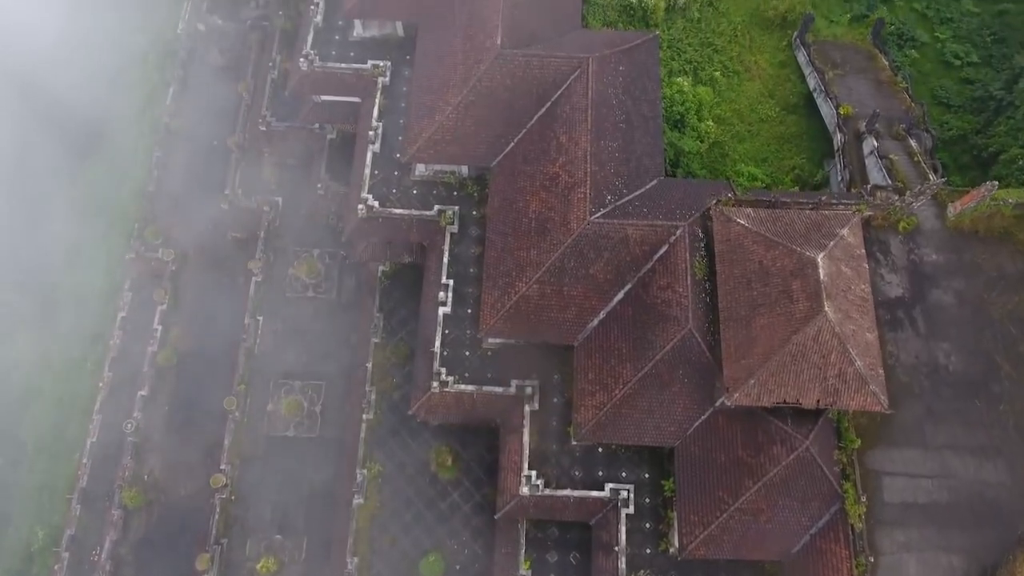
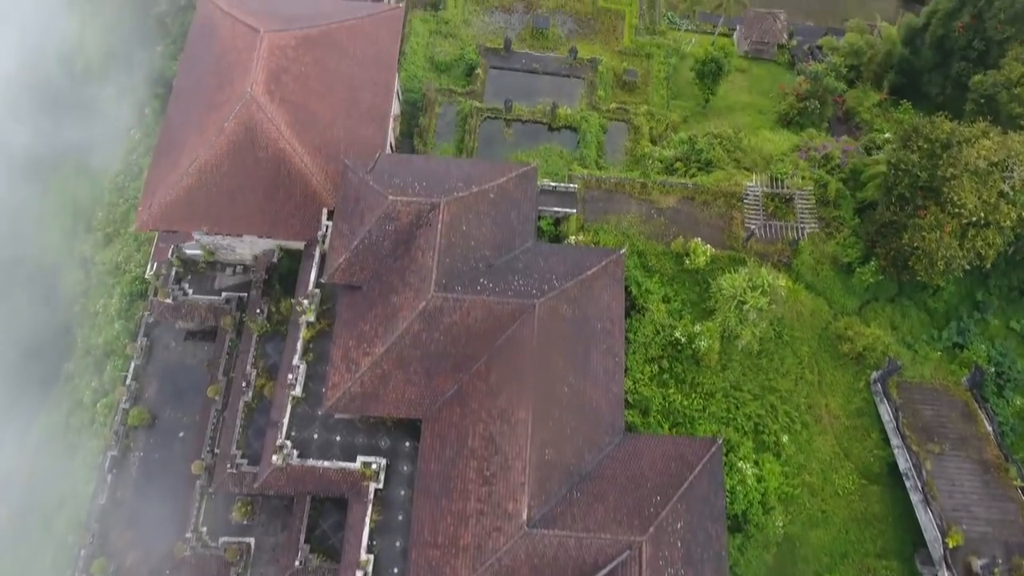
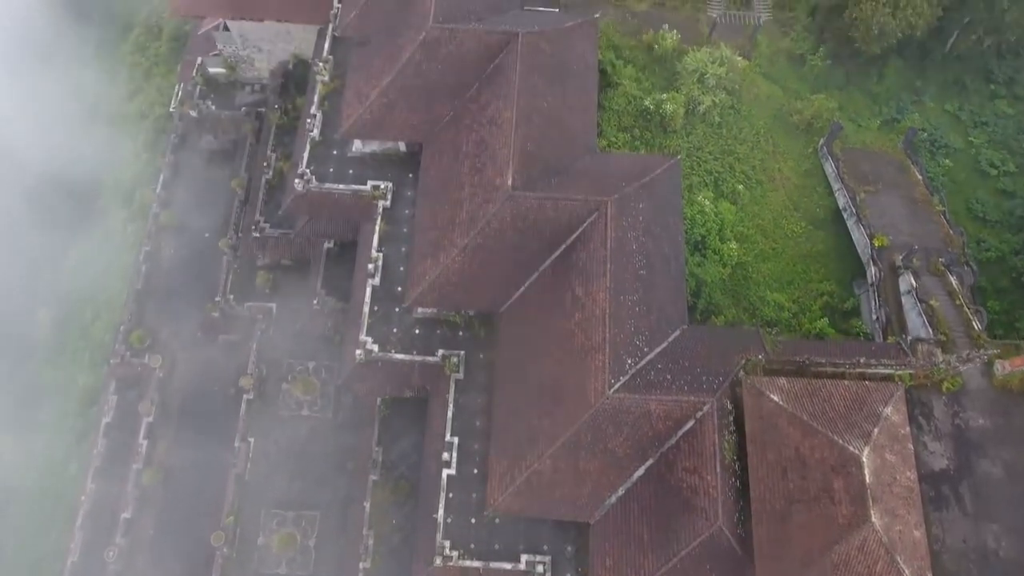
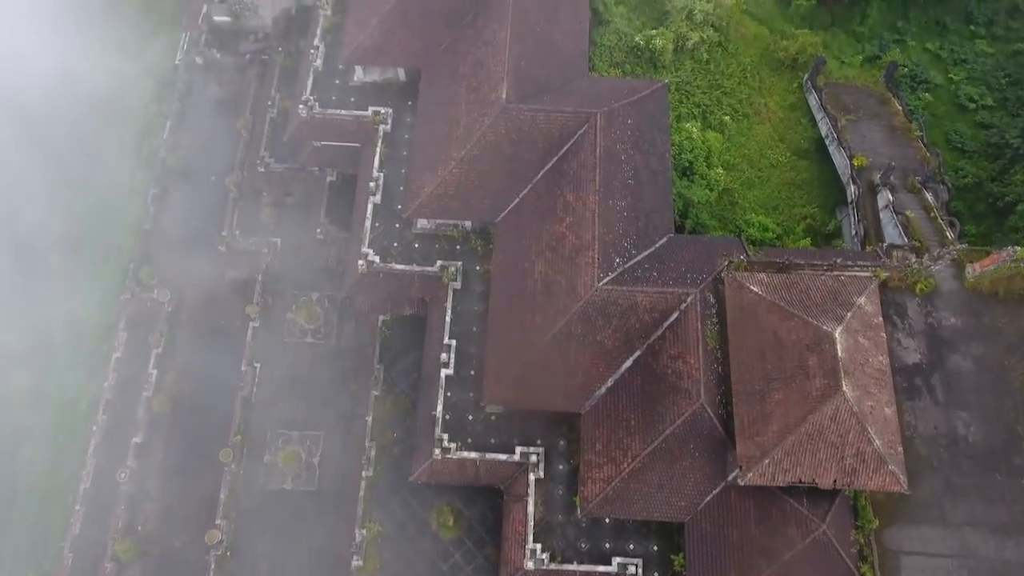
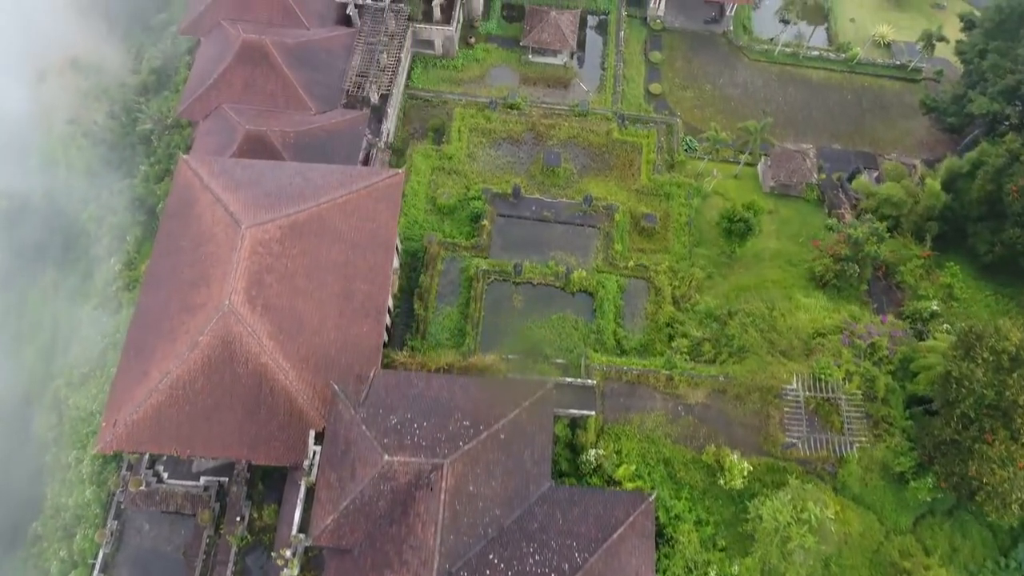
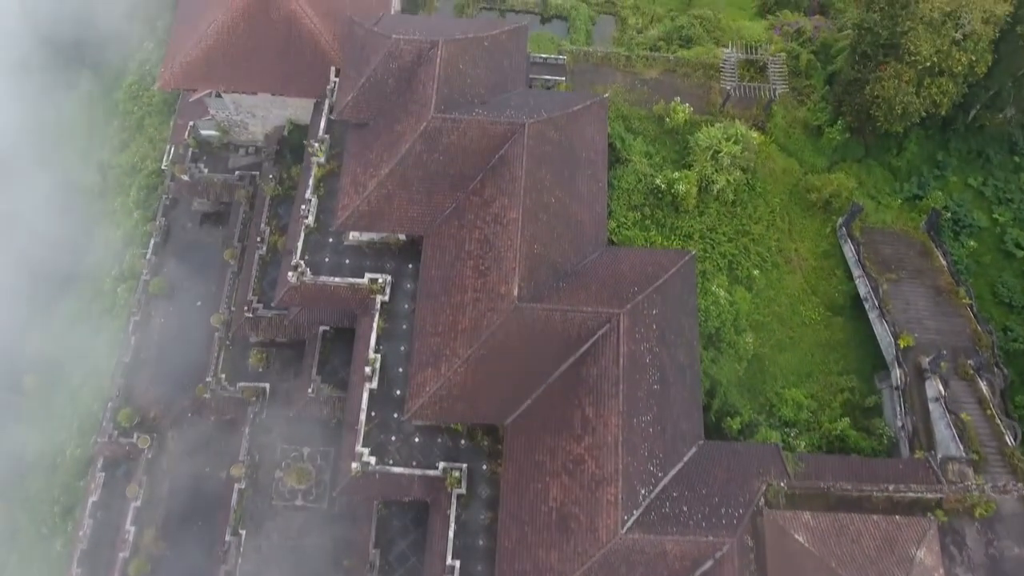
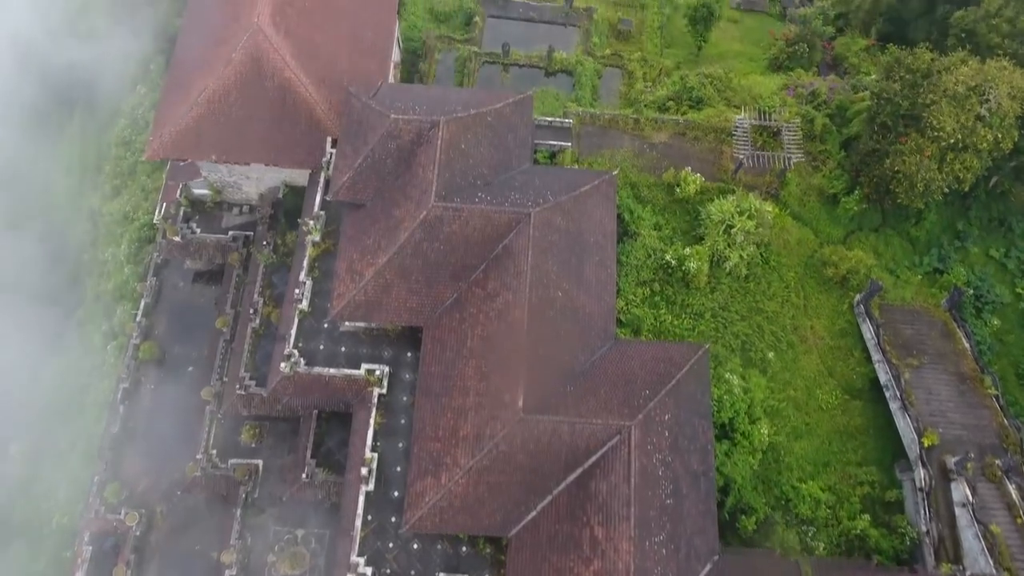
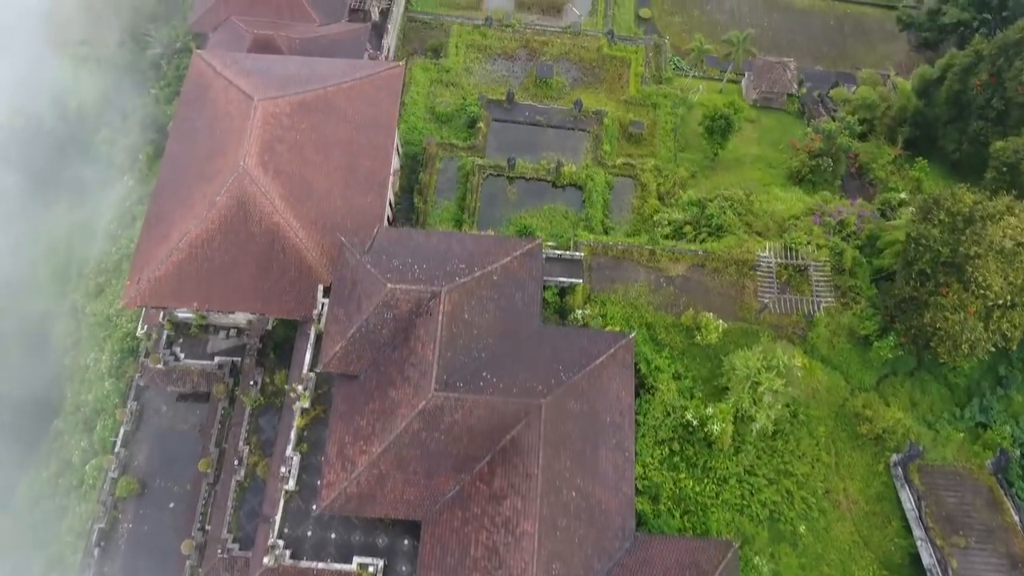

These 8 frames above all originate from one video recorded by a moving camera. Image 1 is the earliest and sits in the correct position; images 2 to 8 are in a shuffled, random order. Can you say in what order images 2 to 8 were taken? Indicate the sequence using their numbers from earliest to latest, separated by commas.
4, 3, 6, 7, 2, 8, 5
